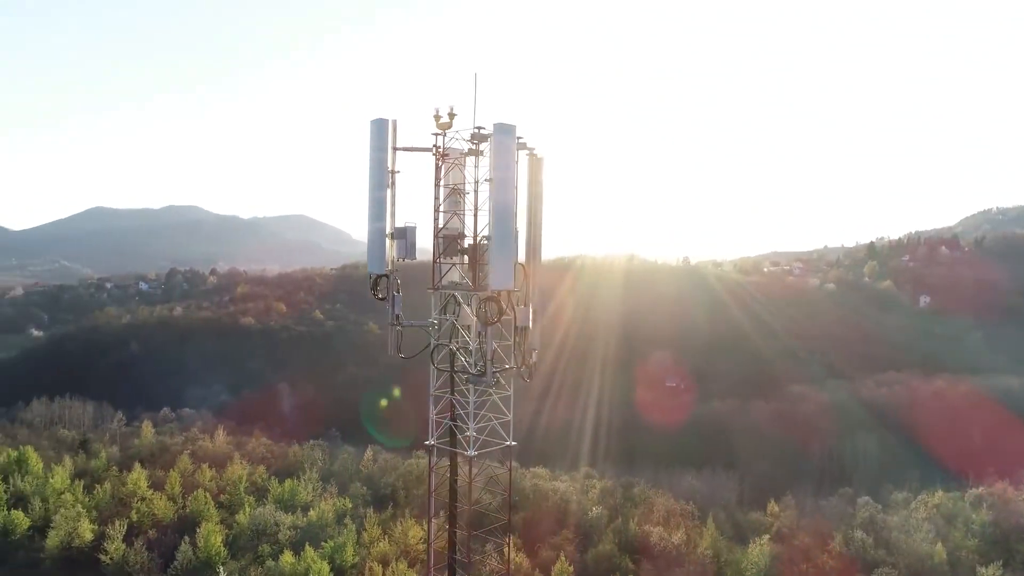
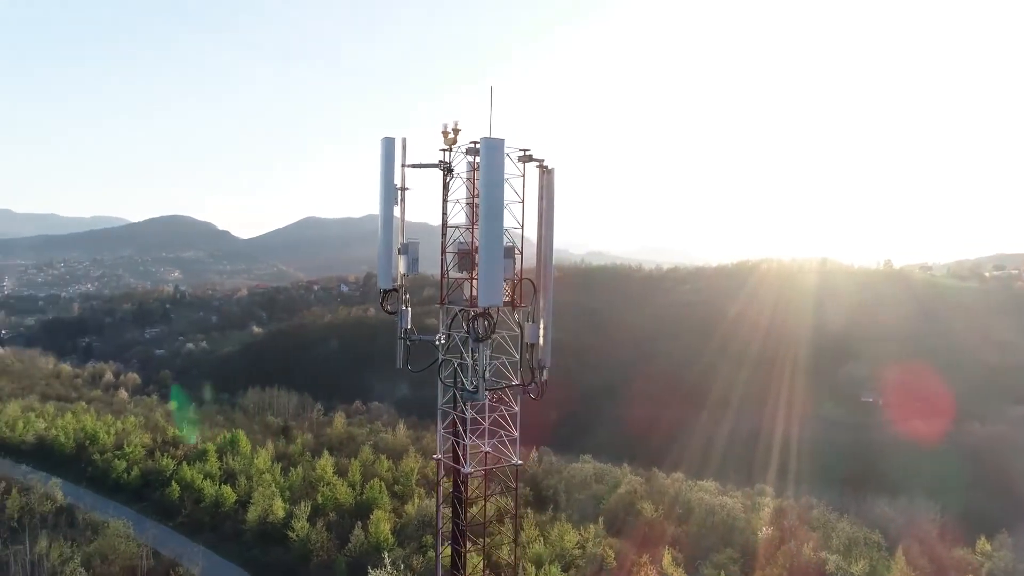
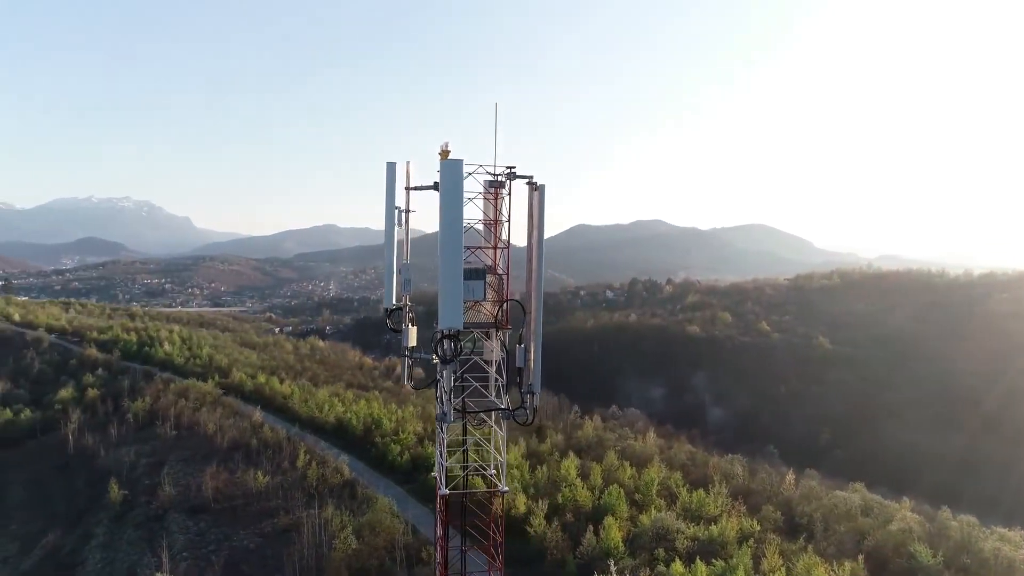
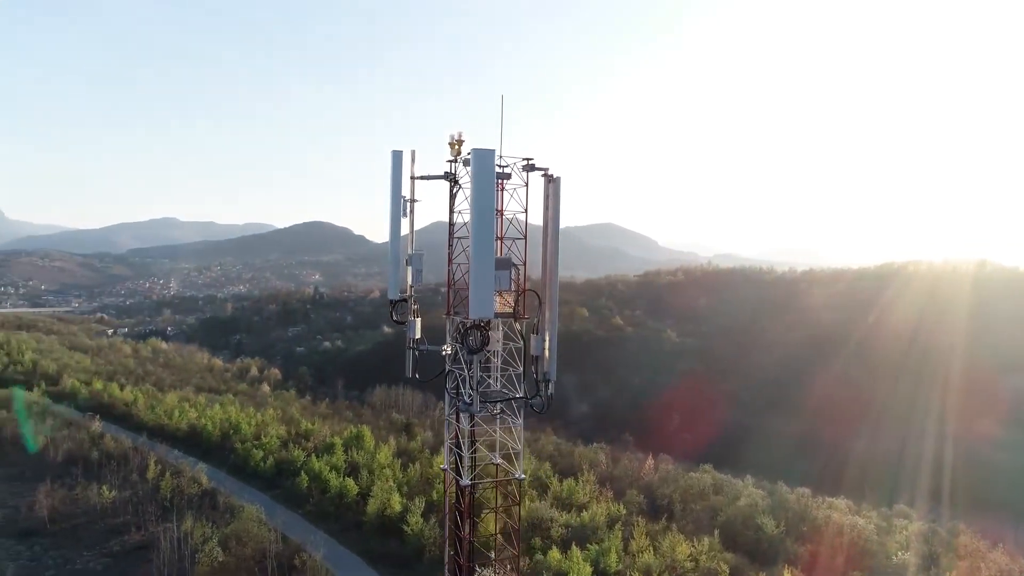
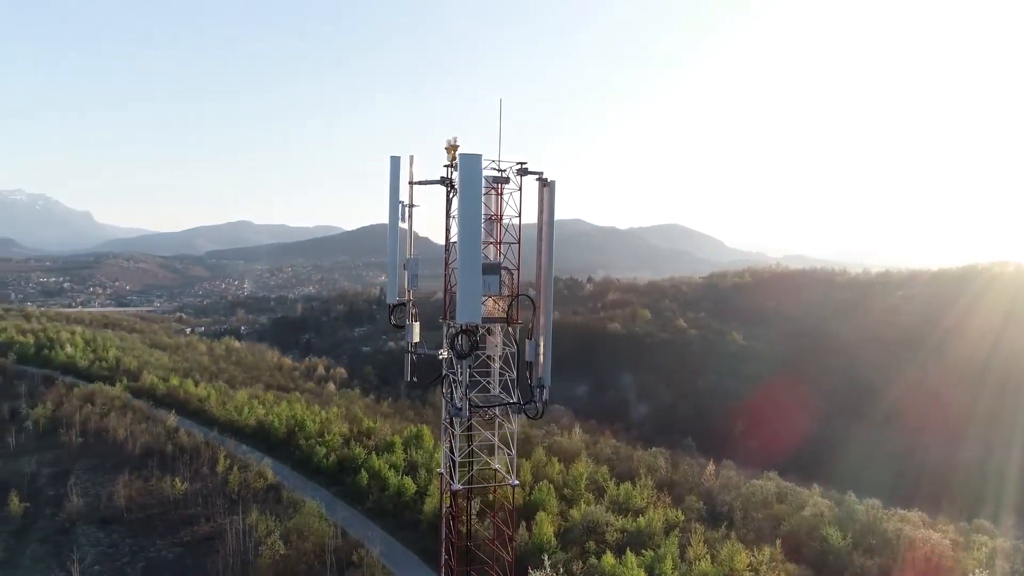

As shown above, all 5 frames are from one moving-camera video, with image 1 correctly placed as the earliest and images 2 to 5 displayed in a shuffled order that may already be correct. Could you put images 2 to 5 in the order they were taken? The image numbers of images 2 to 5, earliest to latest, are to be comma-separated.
2, 4, 5, 3
